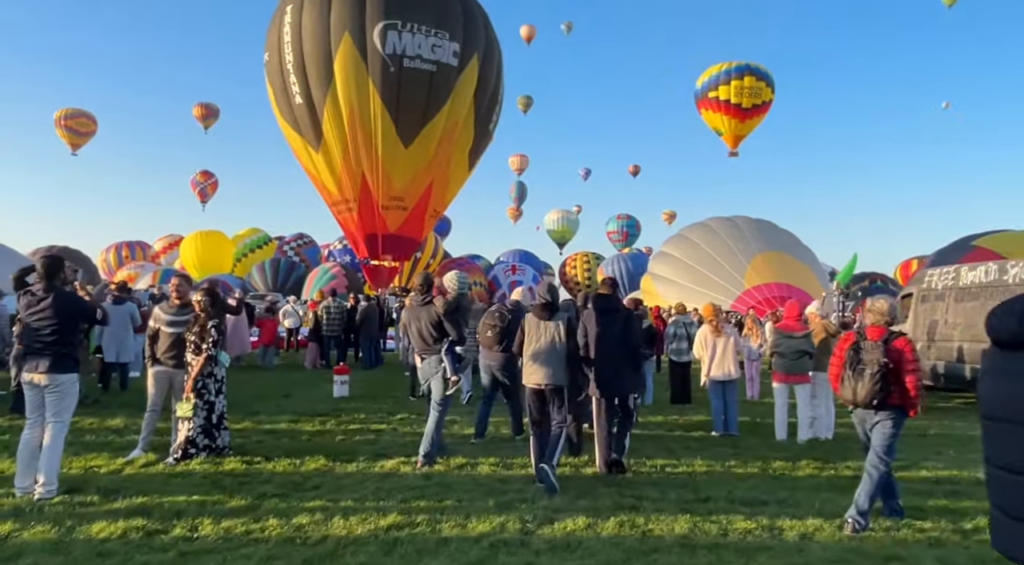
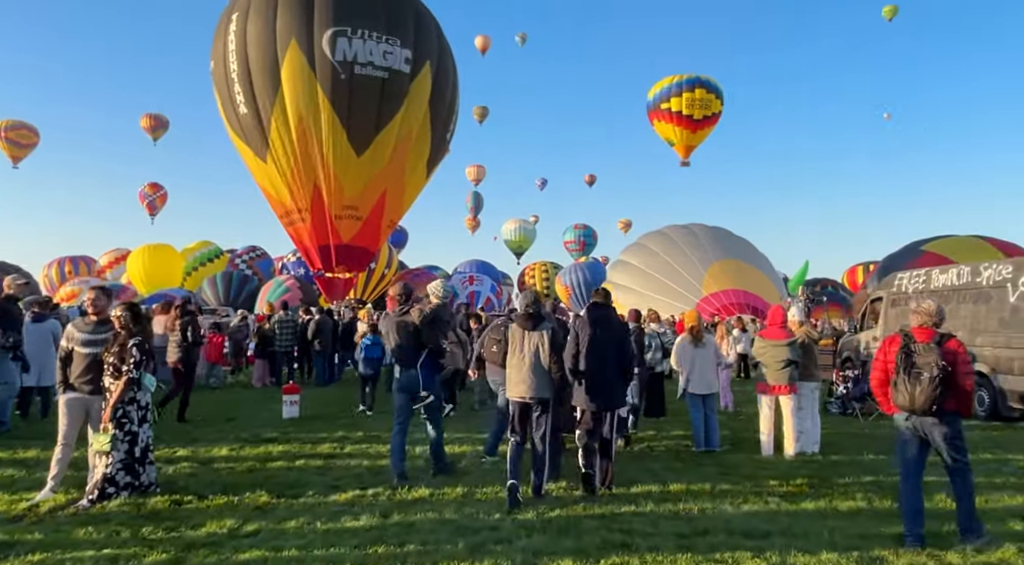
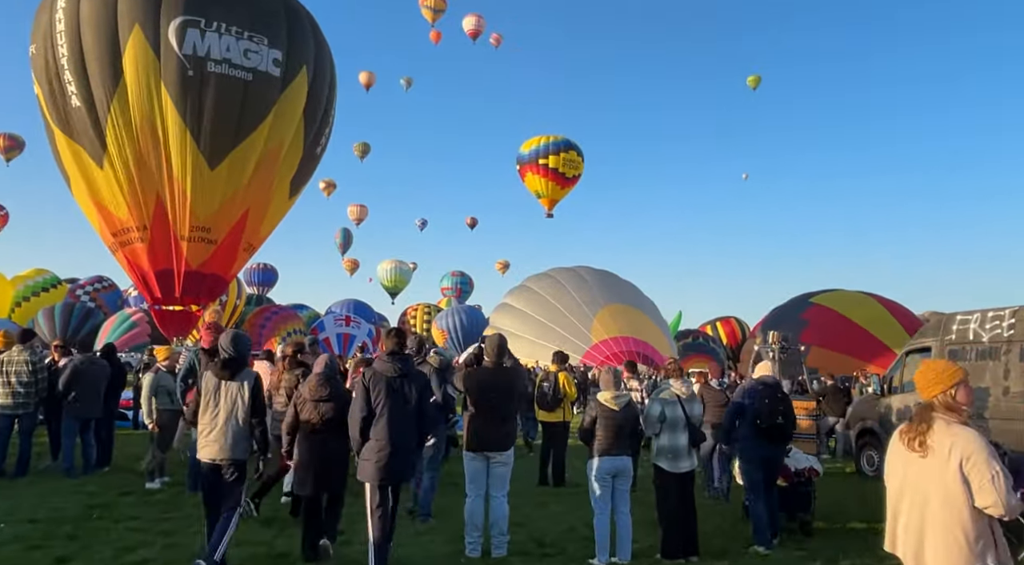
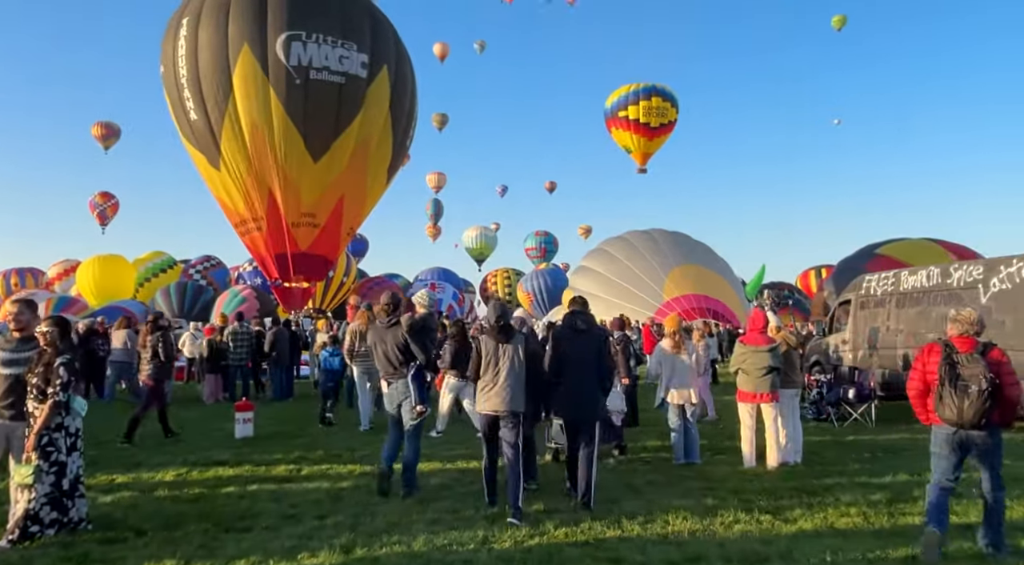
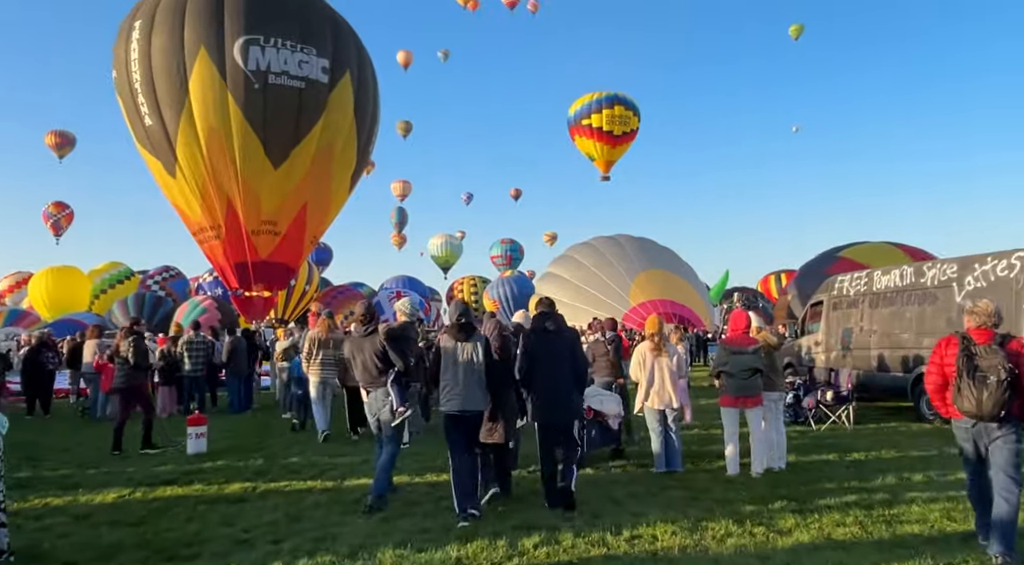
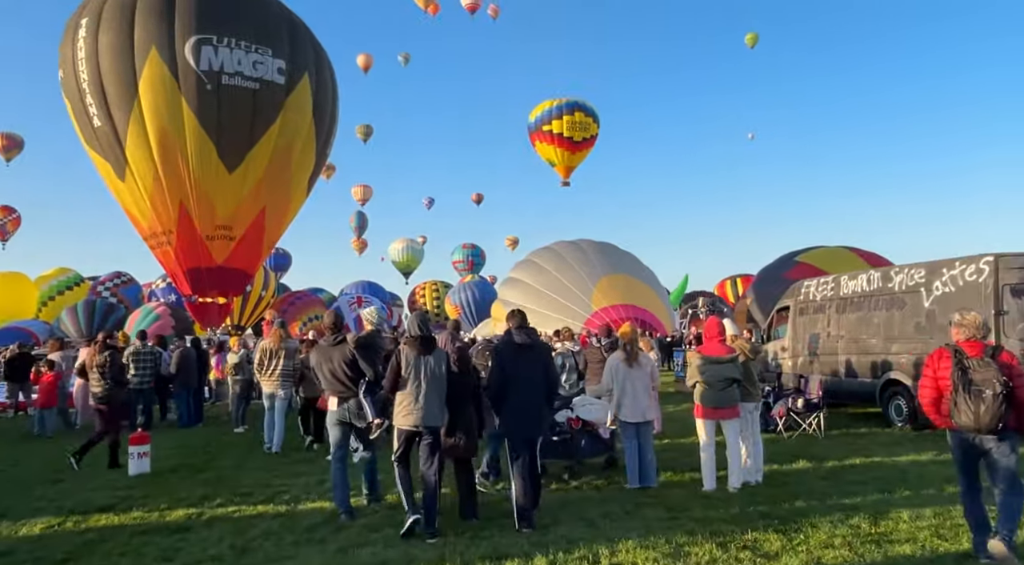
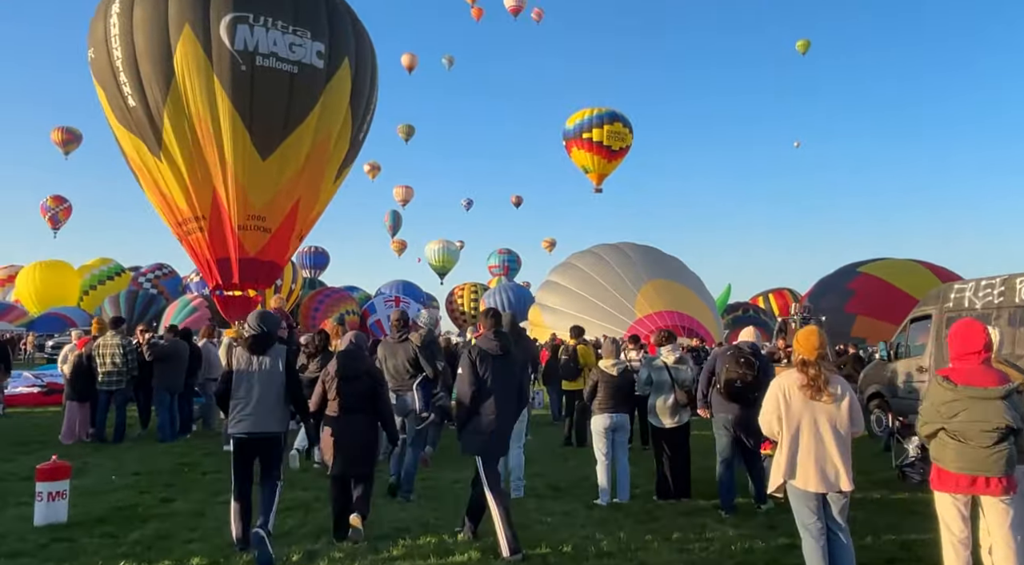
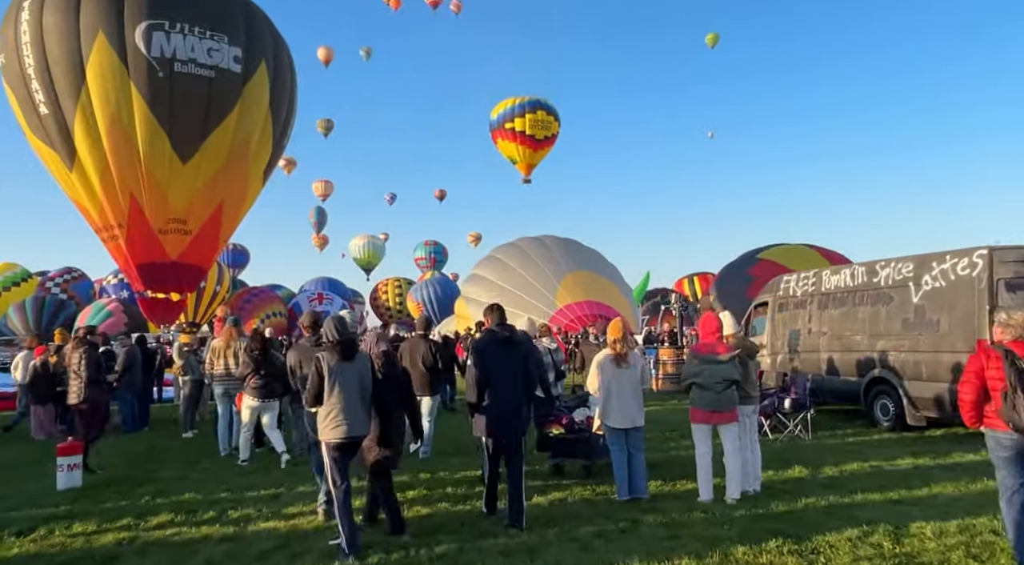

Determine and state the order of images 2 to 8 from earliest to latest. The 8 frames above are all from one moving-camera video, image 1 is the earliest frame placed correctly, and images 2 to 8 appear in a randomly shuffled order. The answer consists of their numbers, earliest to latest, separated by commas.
2, 4, 5, 6, 8, 7, 3
